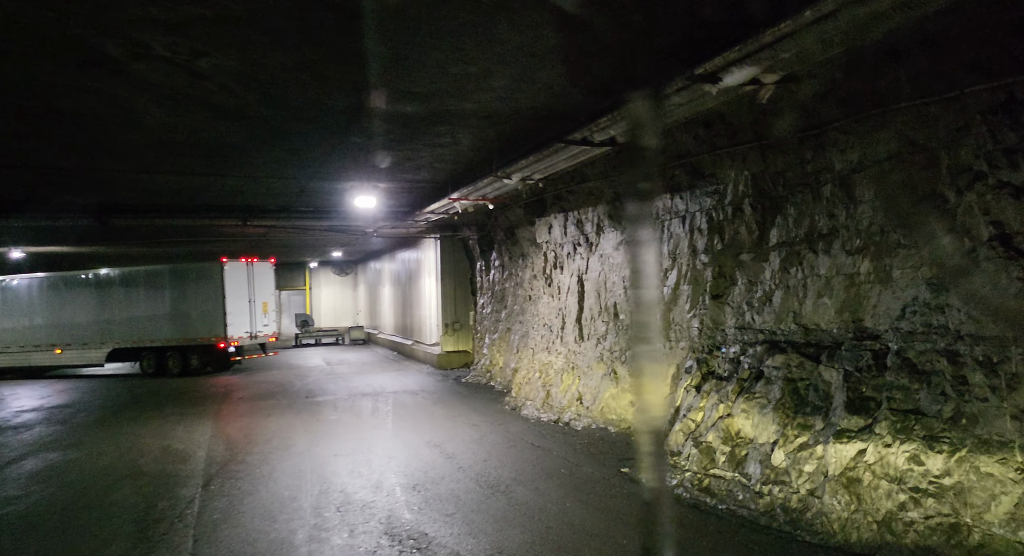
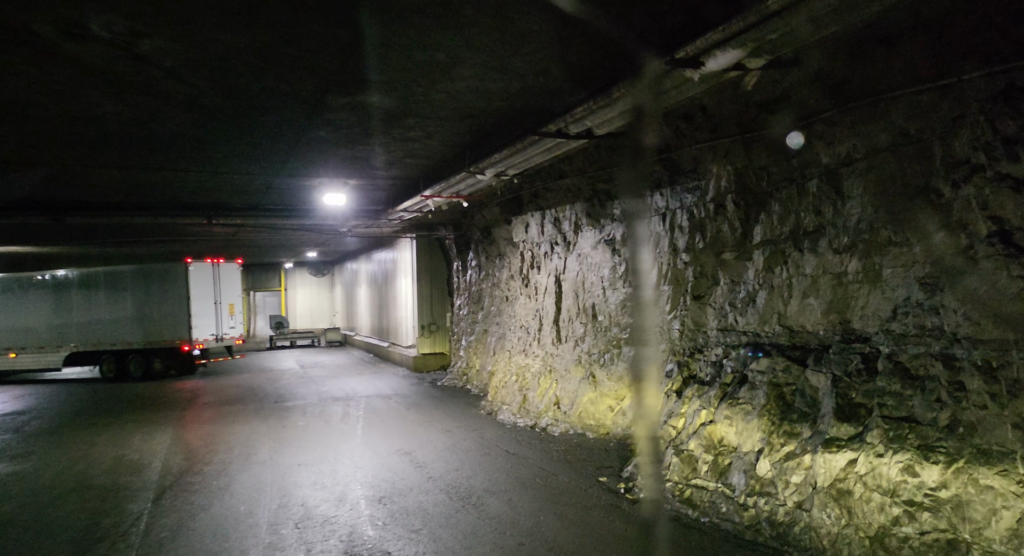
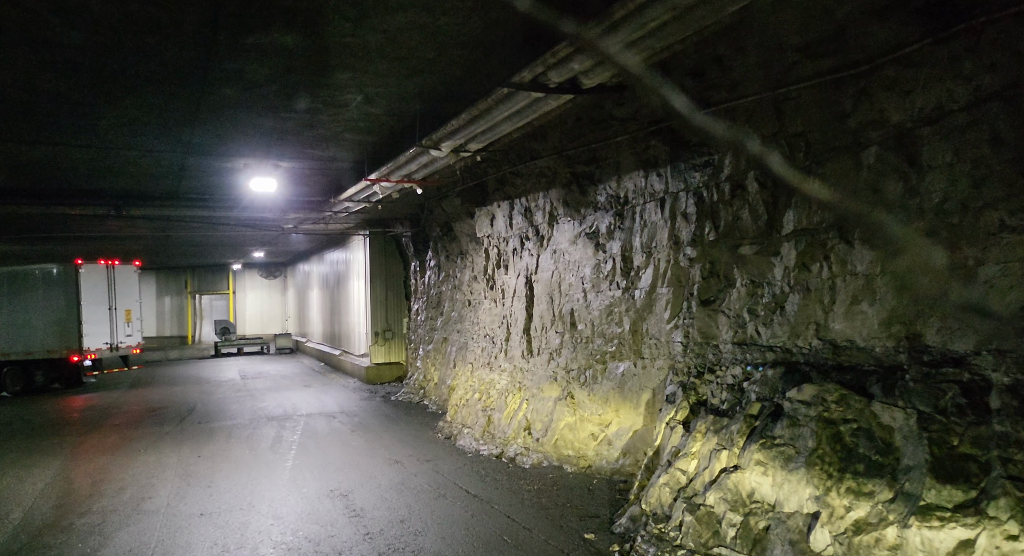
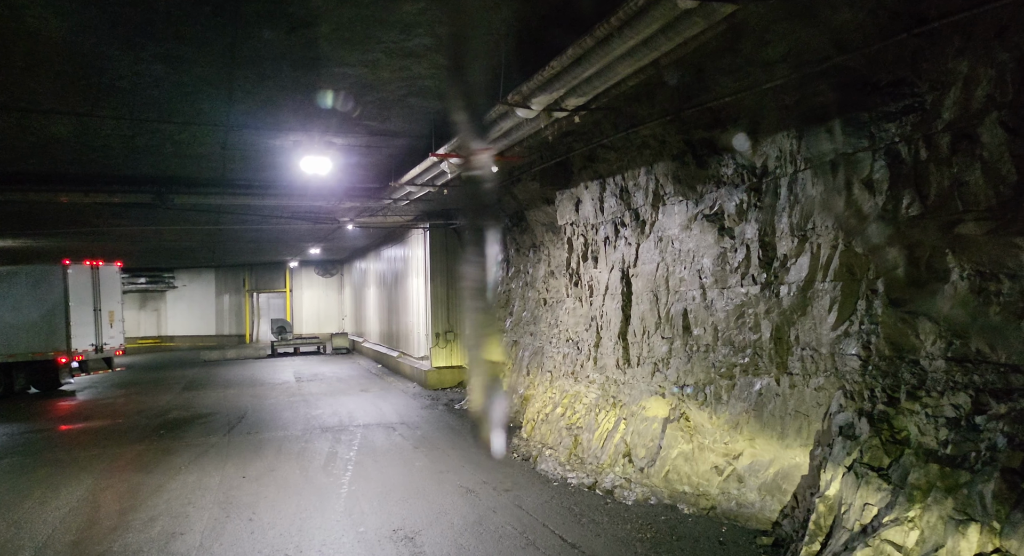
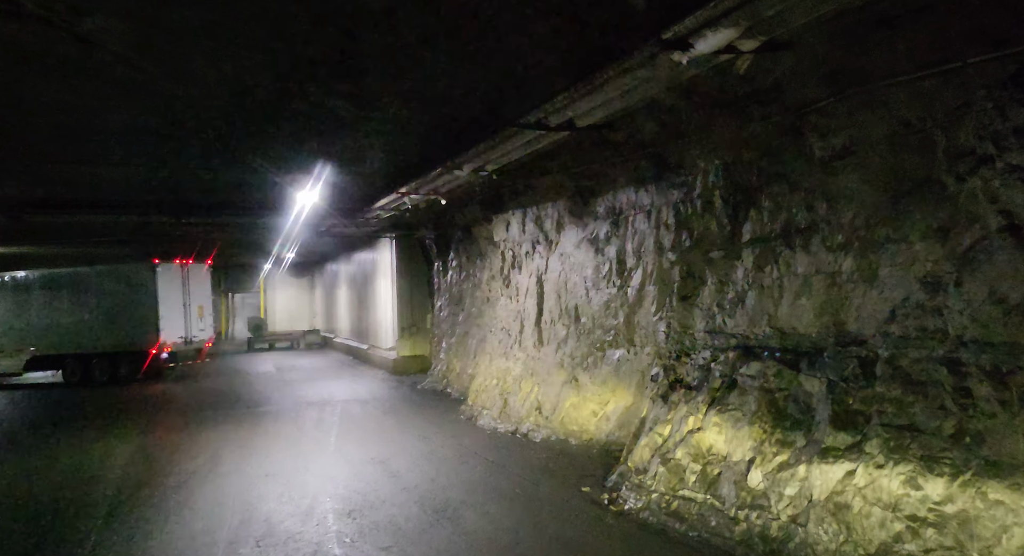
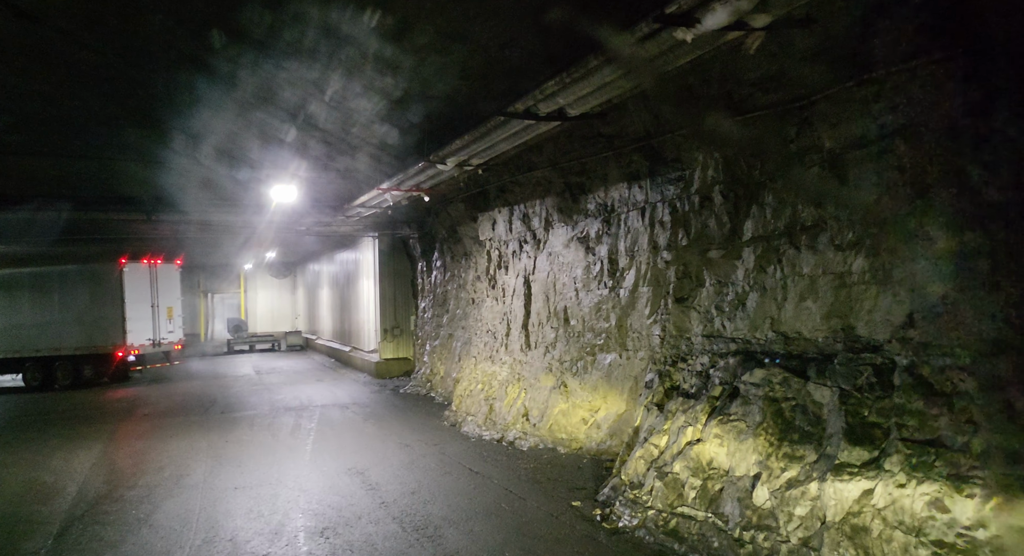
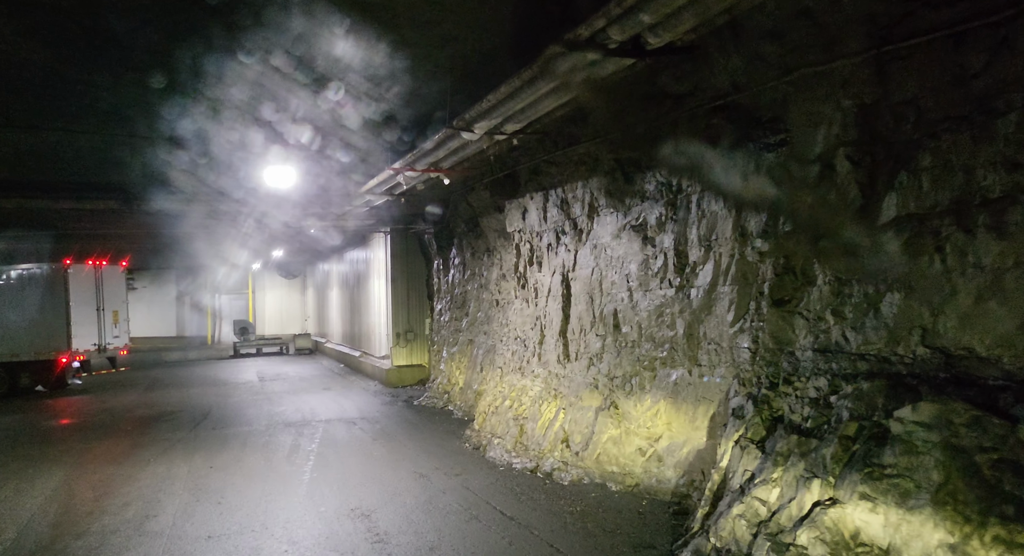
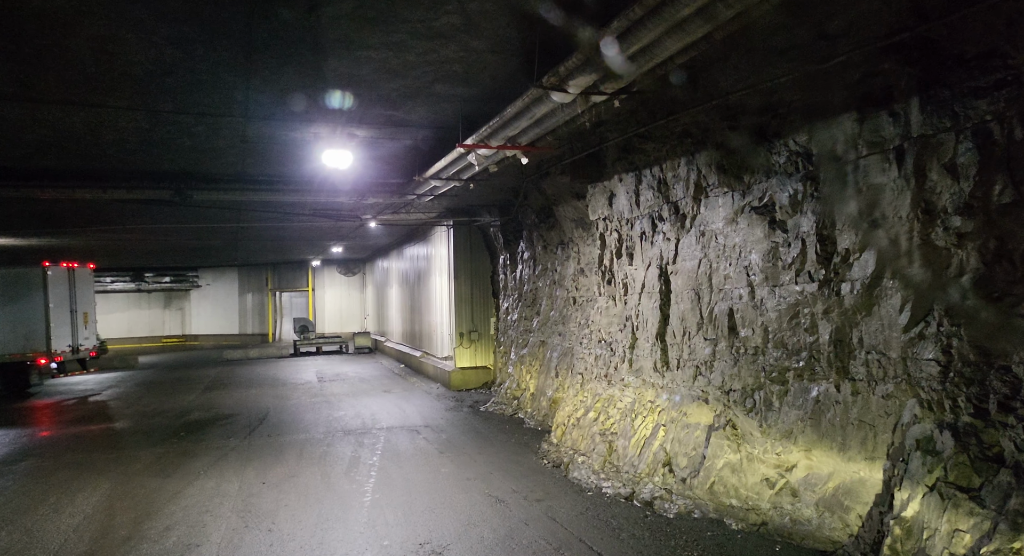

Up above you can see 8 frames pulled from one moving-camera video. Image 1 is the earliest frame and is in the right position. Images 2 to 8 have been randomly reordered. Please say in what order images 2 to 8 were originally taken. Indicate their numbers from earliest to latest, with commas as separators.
2, 5, 6, 3, 7, 4, 8
